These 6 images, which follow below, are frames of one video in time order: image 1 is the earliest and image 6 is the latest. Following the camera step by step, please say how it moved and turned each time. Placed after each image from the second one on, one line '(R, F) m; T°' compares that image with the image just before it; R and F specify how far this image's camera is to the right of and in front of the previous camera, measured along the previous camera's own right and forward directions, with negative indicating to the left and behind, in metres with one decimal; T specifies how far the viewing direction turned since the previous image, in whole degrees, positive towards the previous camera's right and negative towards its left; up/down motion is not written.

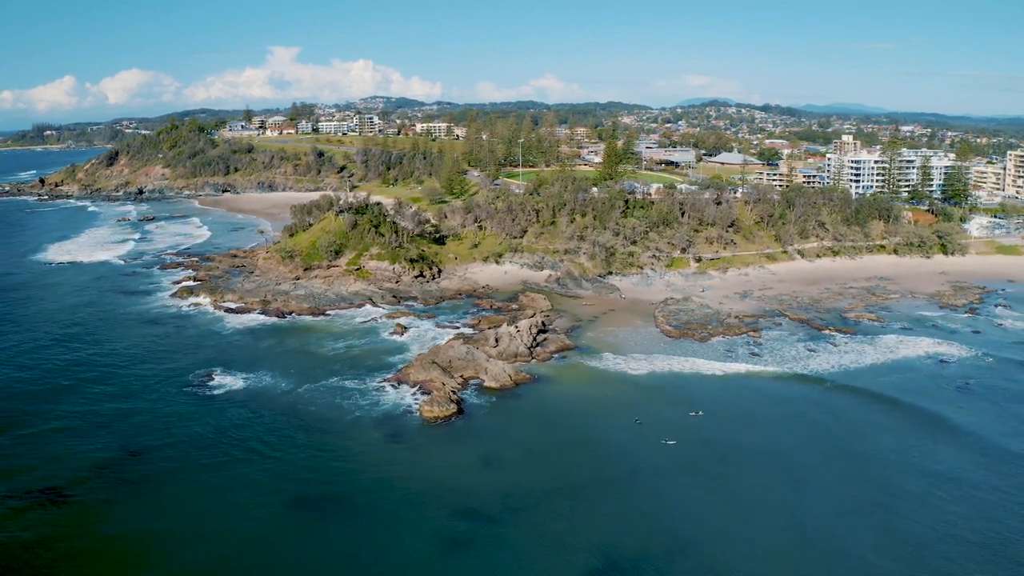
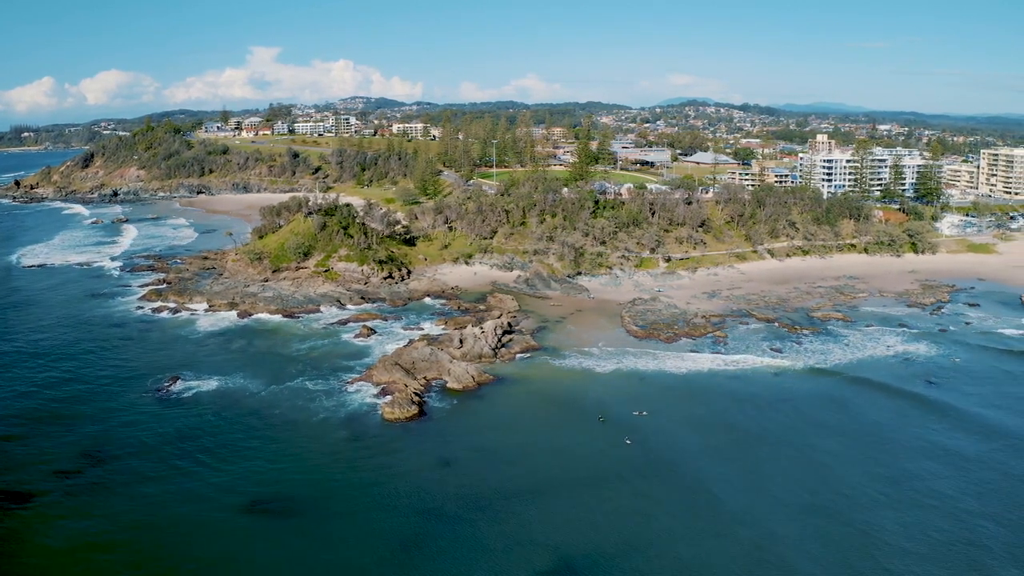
(+1.8, 0.0) m; 0°
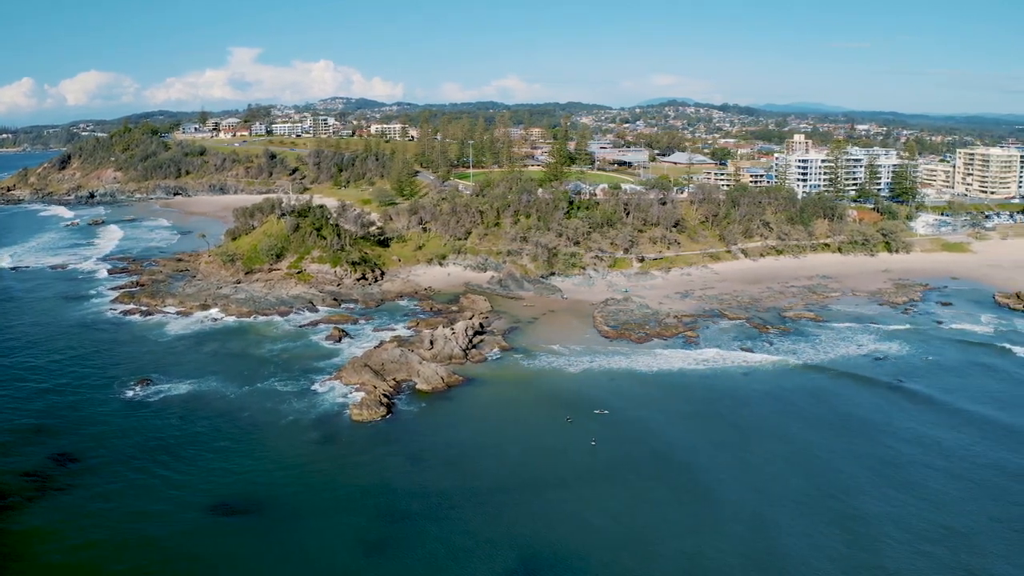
(+1.3, 0.0) m; +1°
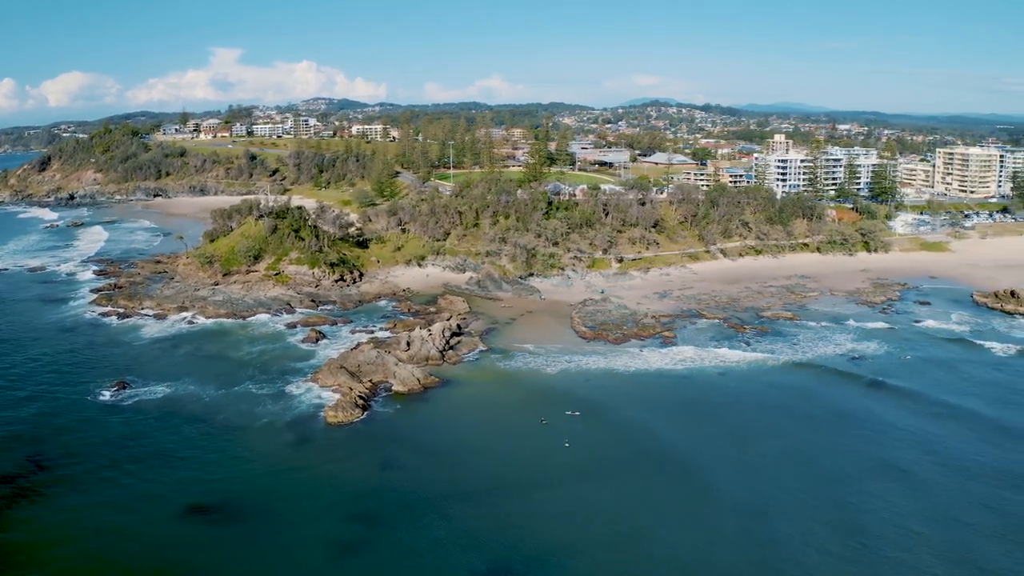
(+0.9, 0.0) m; +1°
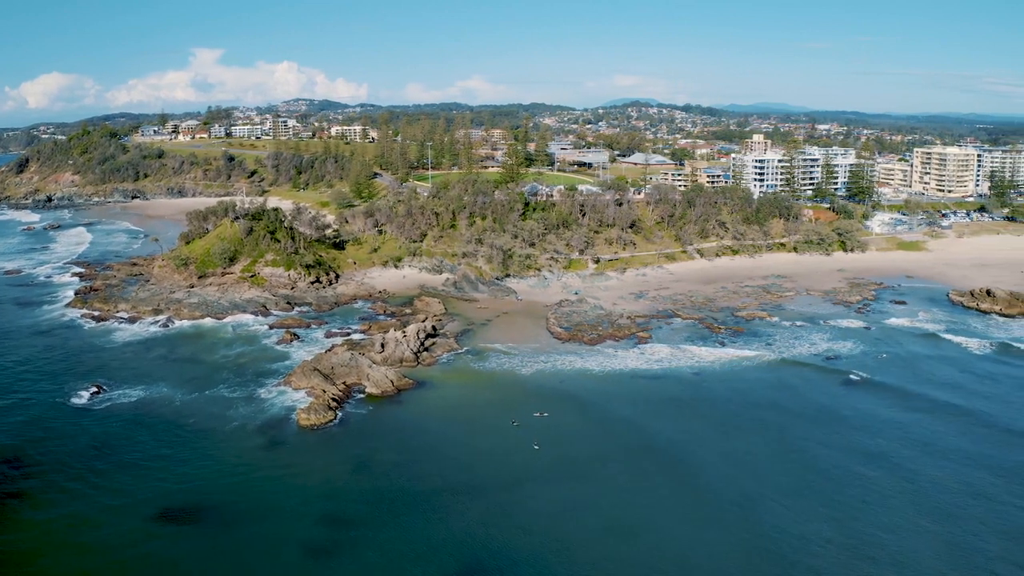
(+1.0, 0.0) m; +1°
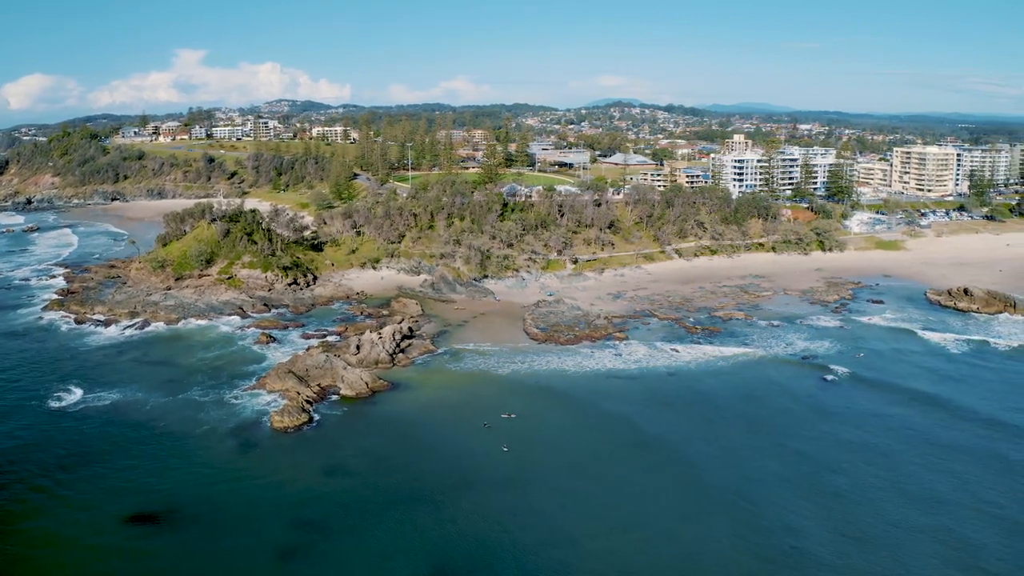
(+1.1, 0.0) m; 0°
